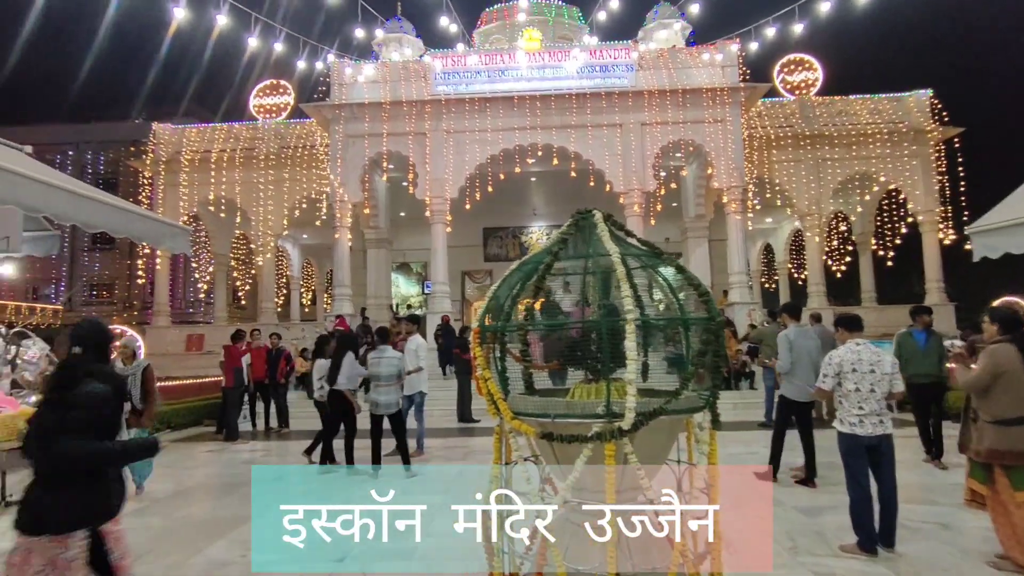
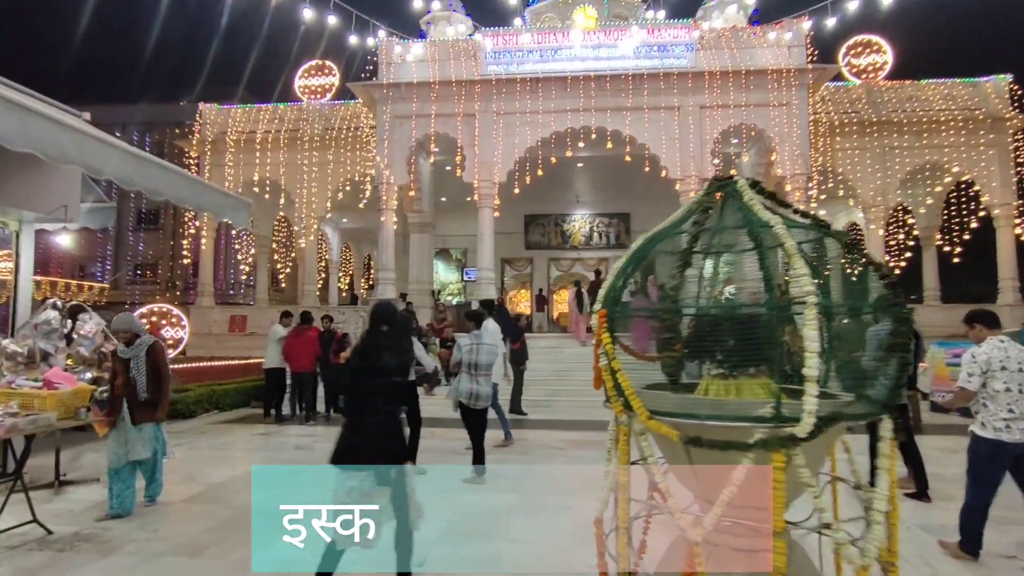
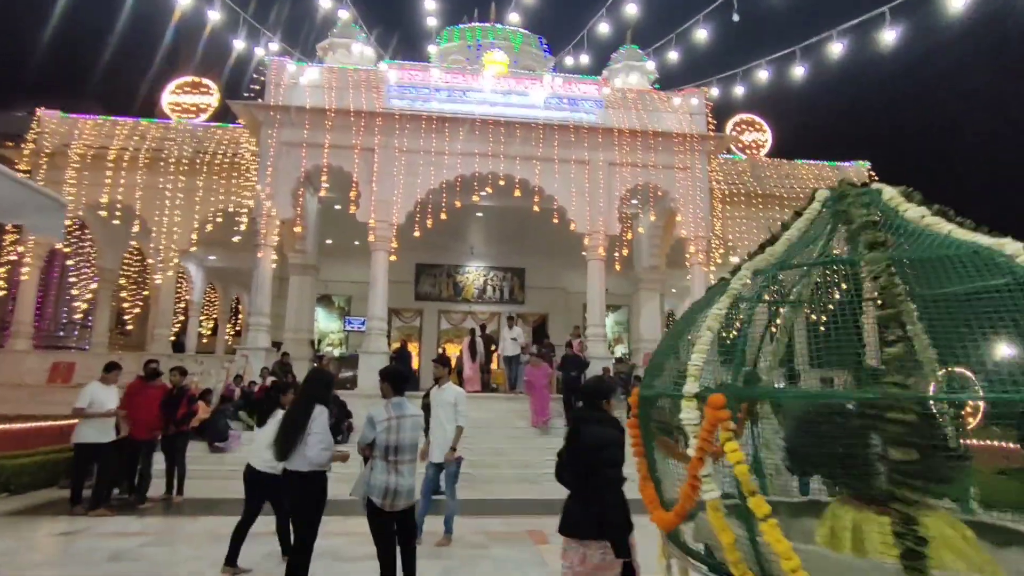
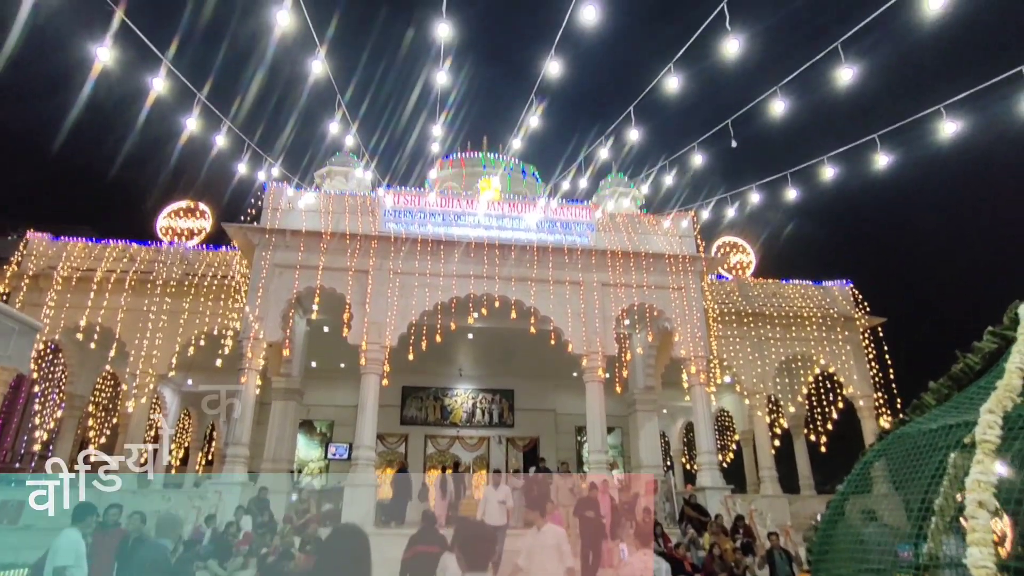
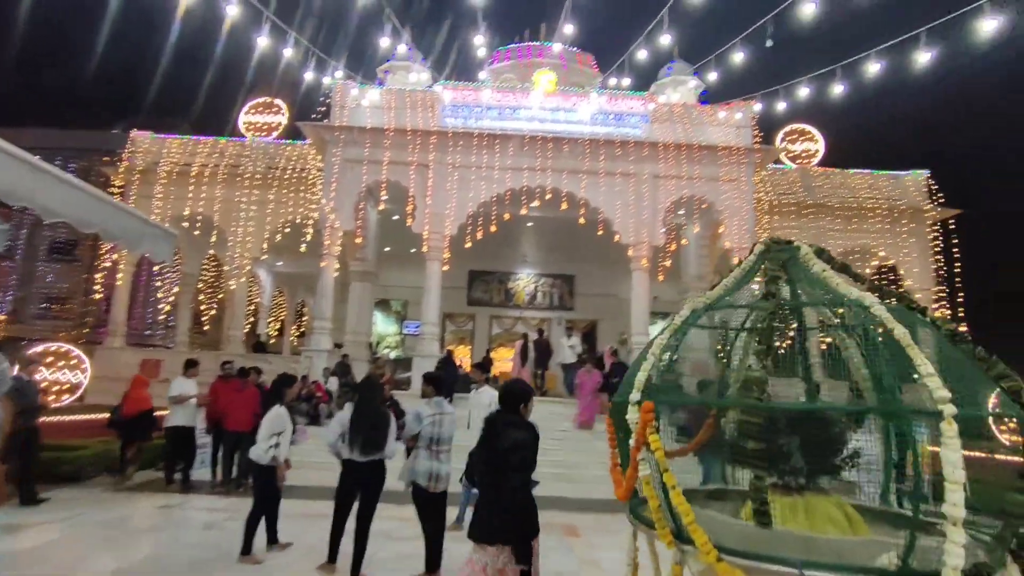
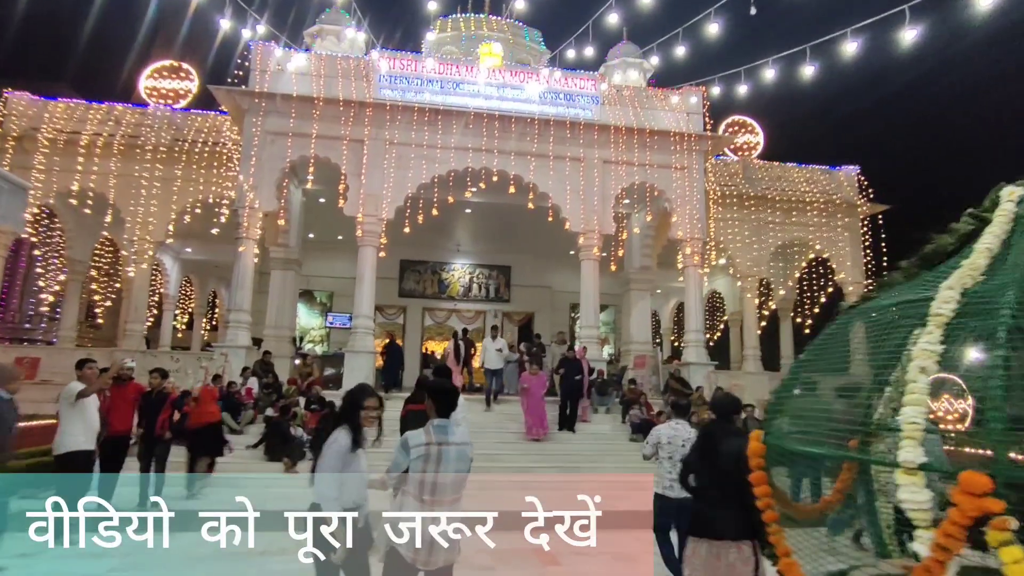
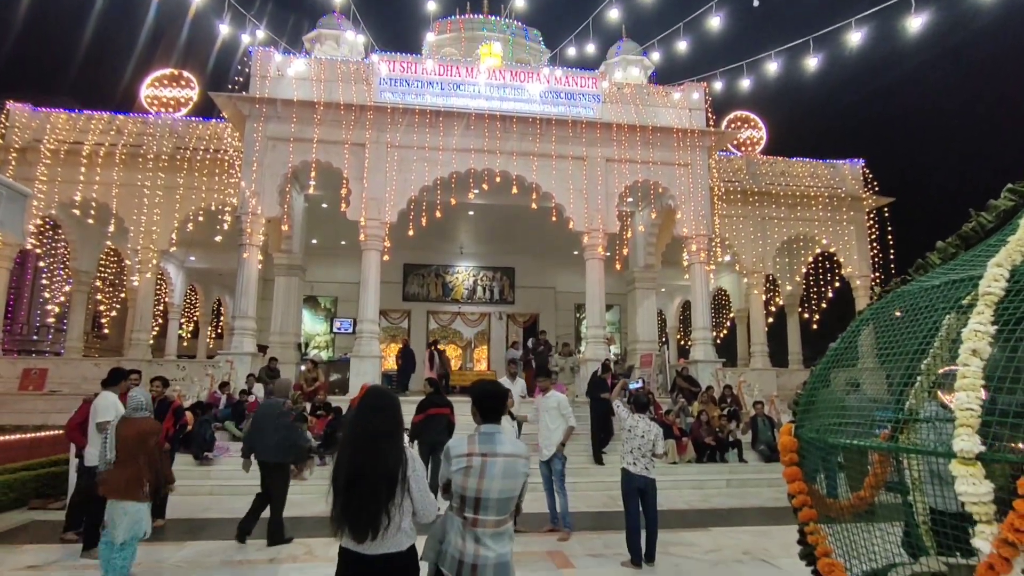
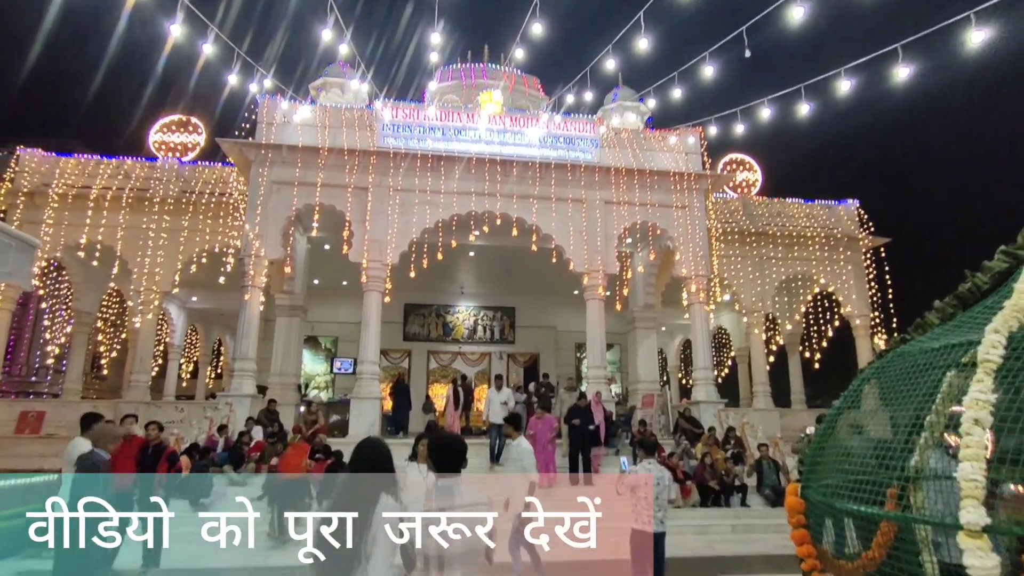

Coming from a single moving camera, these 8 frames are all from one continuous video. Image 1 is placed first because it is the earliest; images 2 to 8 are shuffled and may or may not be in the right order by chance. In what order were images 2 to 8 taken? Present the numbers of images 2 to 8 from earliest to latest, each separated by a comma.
2, 5, 3, 6, 8, 4, 7
